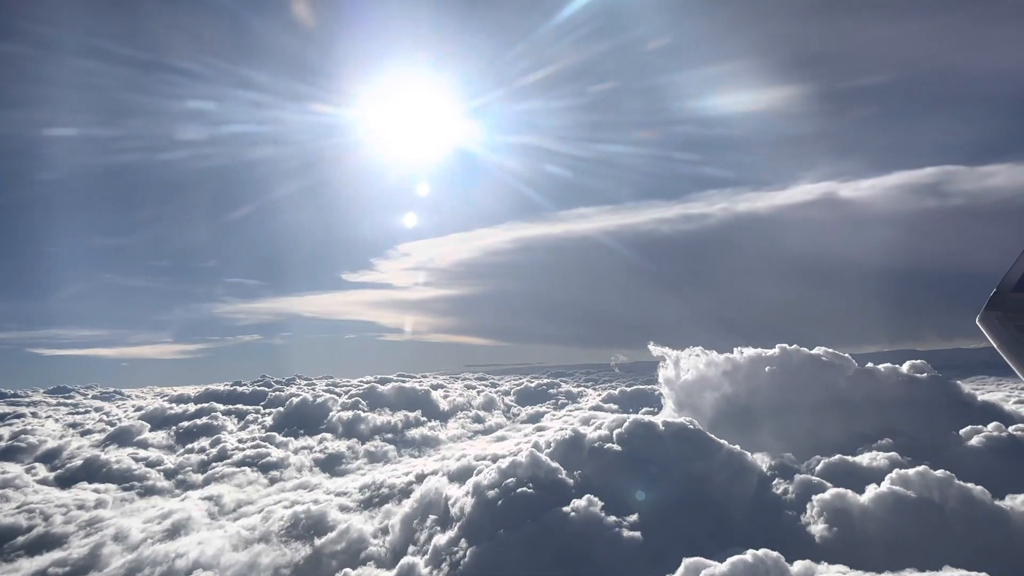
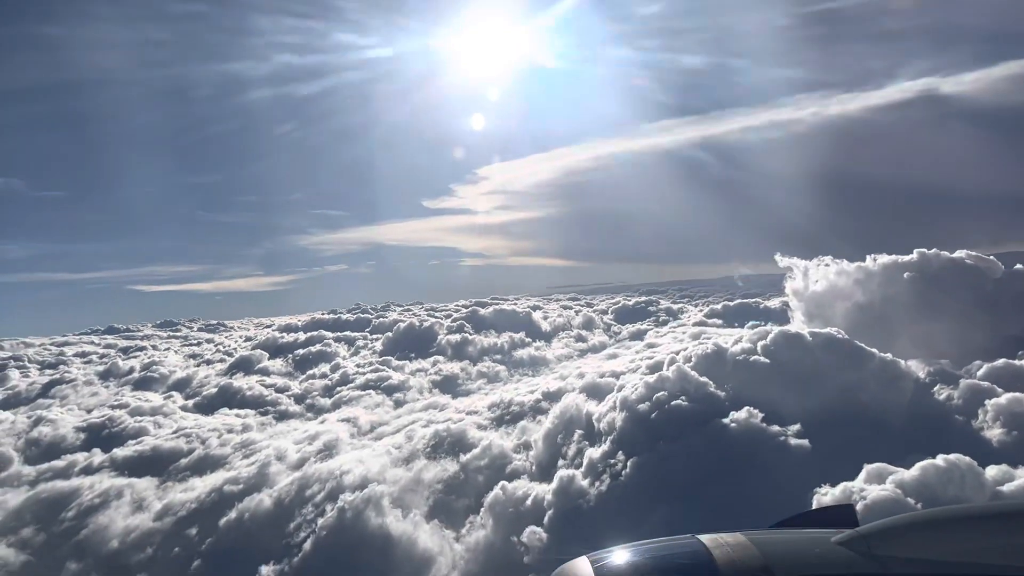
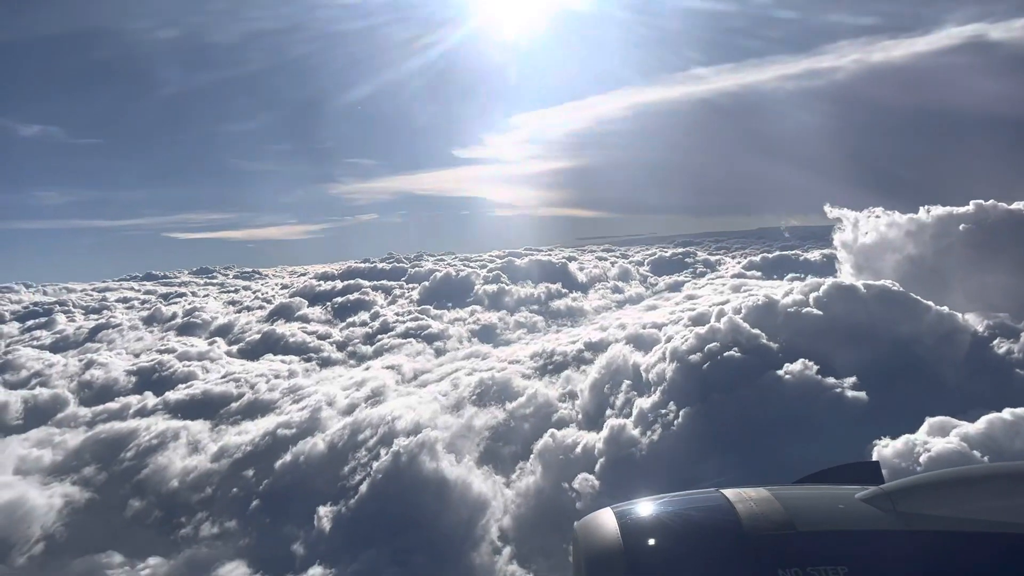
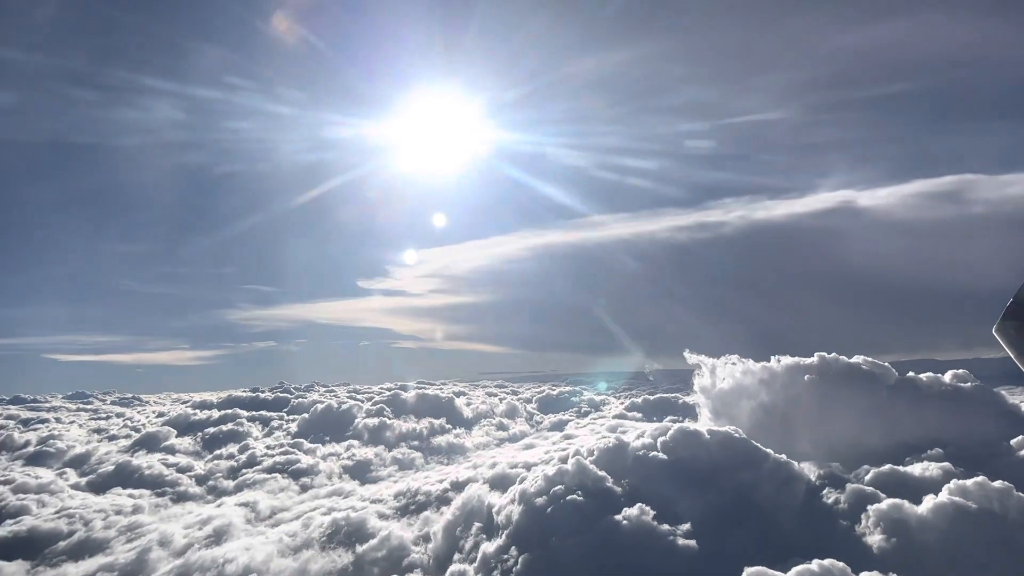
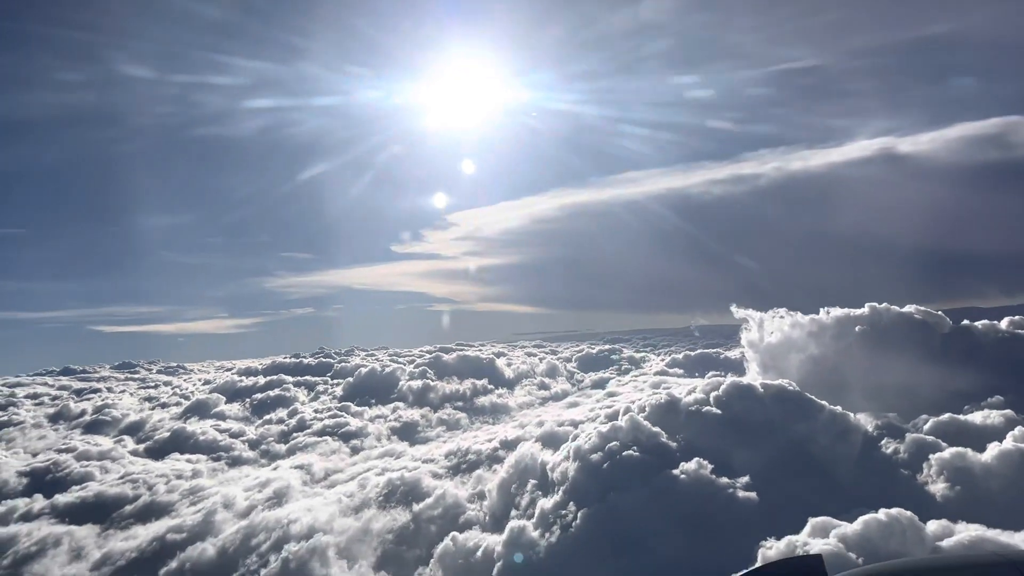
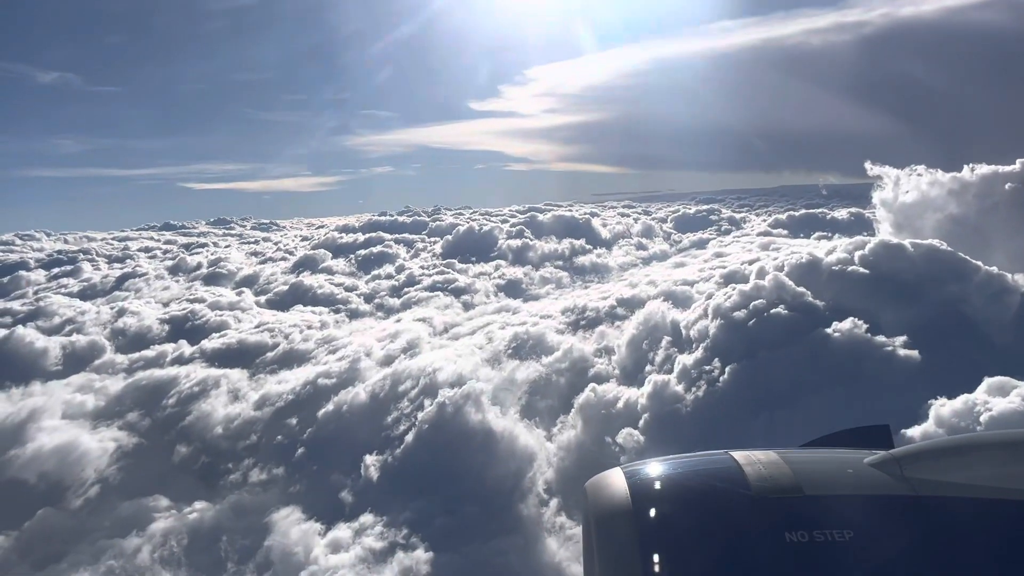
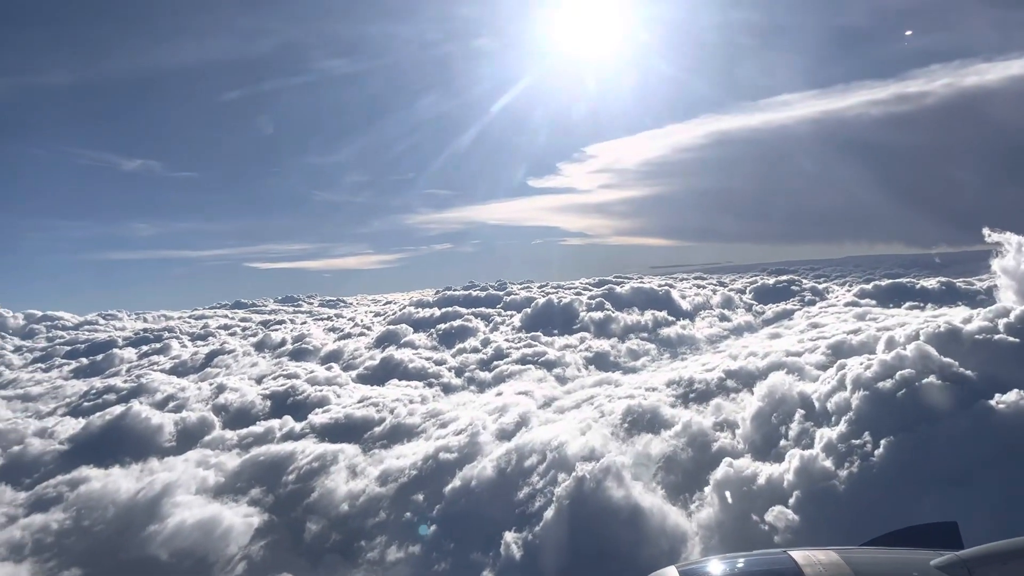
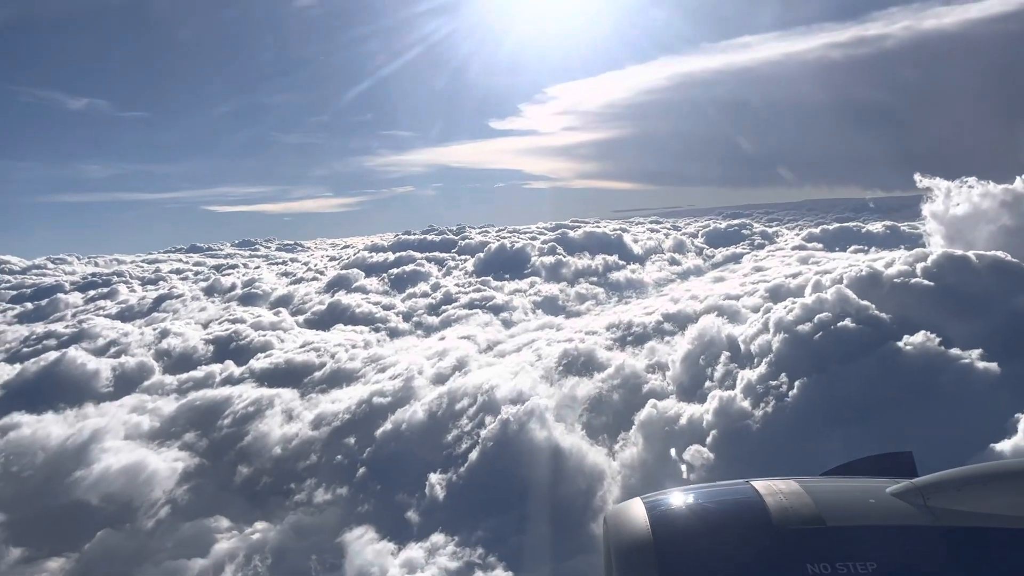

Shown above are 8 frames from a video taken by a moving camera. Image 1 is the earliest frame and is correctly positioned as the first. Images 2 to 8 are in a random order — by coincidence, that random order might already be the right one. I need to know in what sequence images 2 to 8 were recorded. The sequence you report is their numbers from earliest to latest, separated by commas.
4, 5, 2, 3, 6, 8, 7
